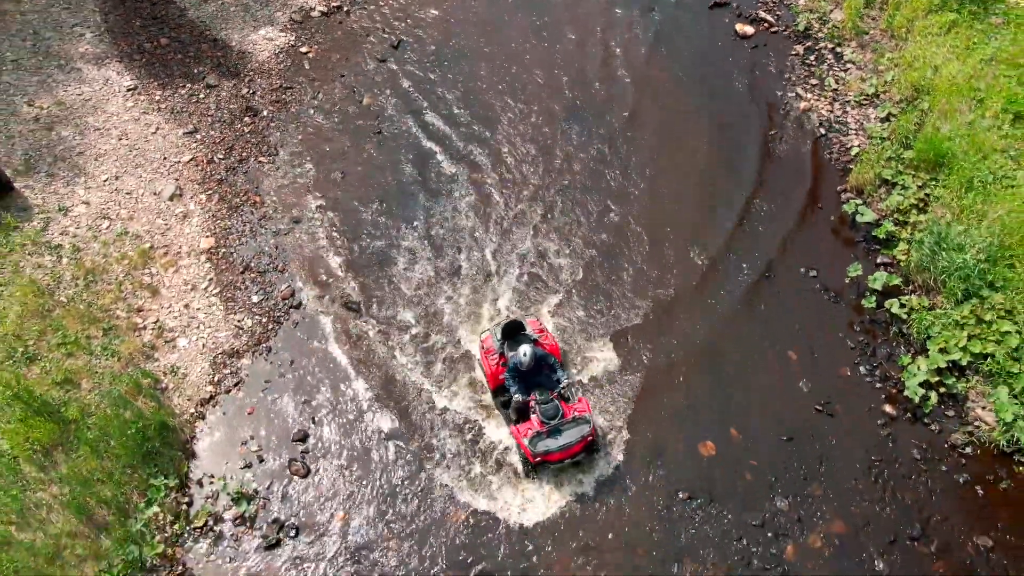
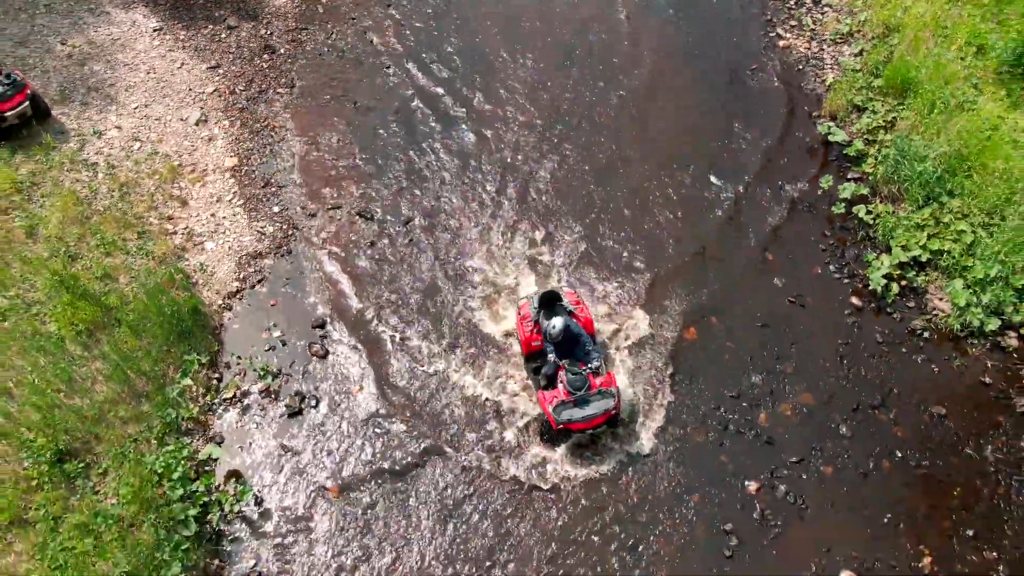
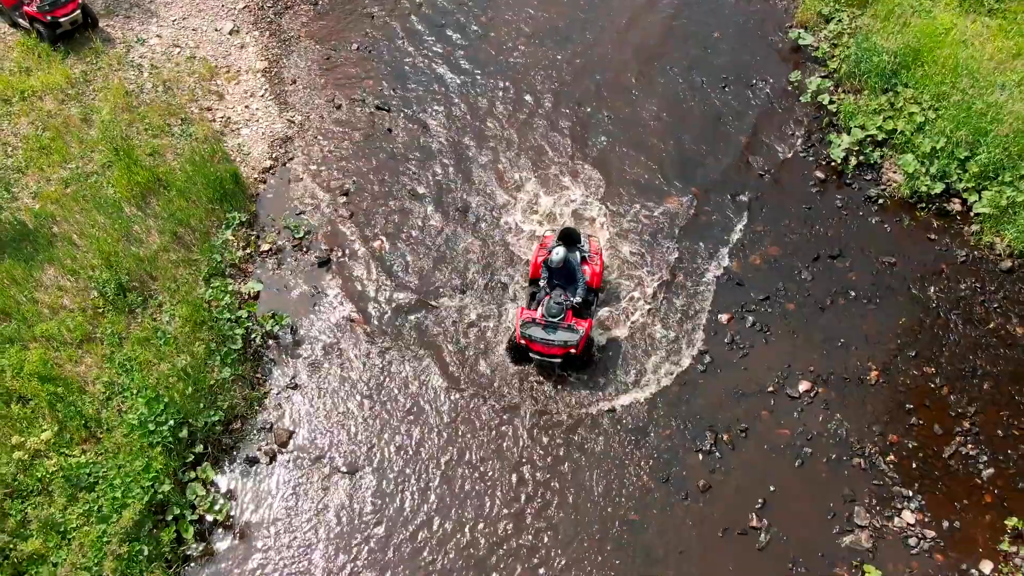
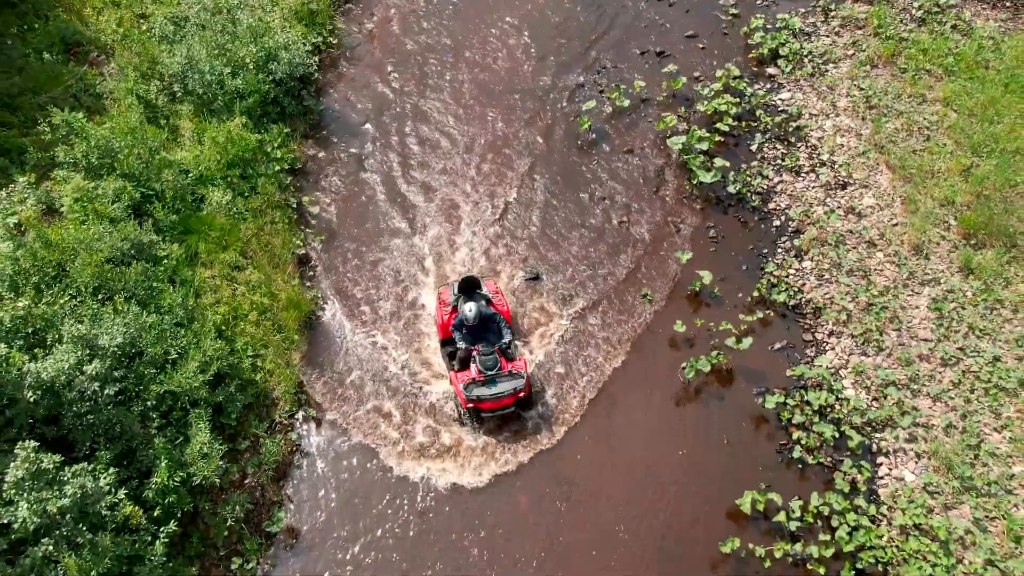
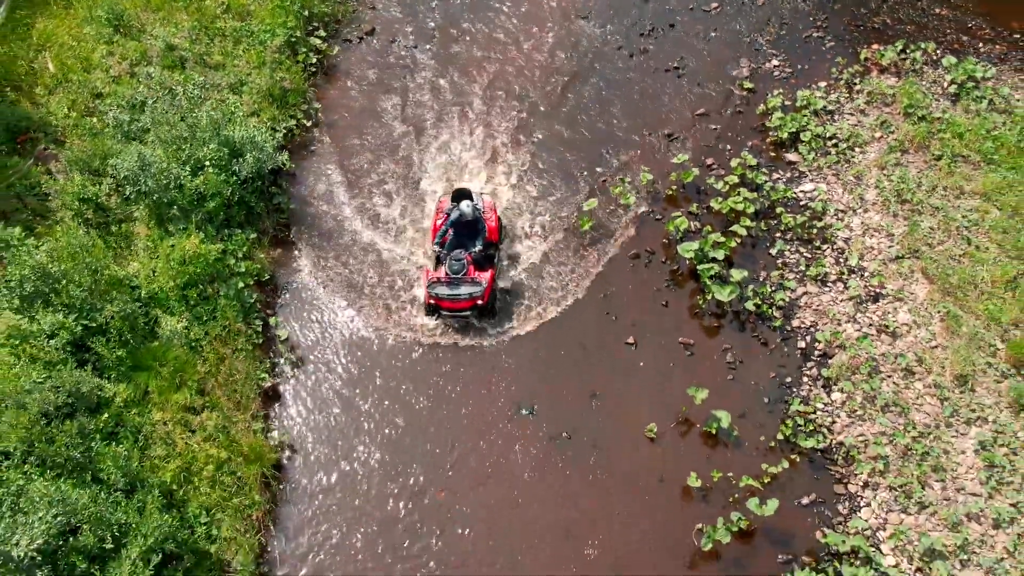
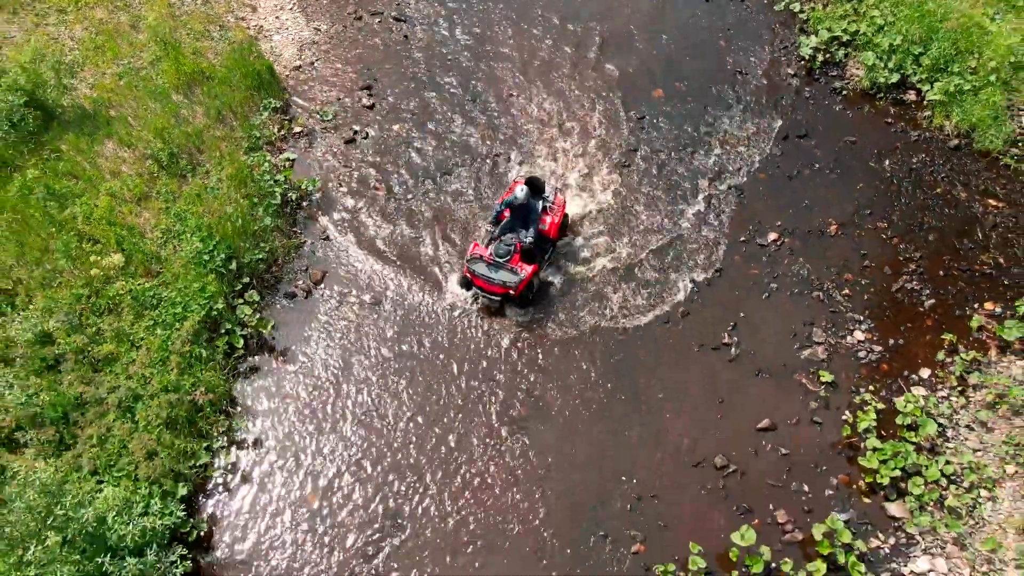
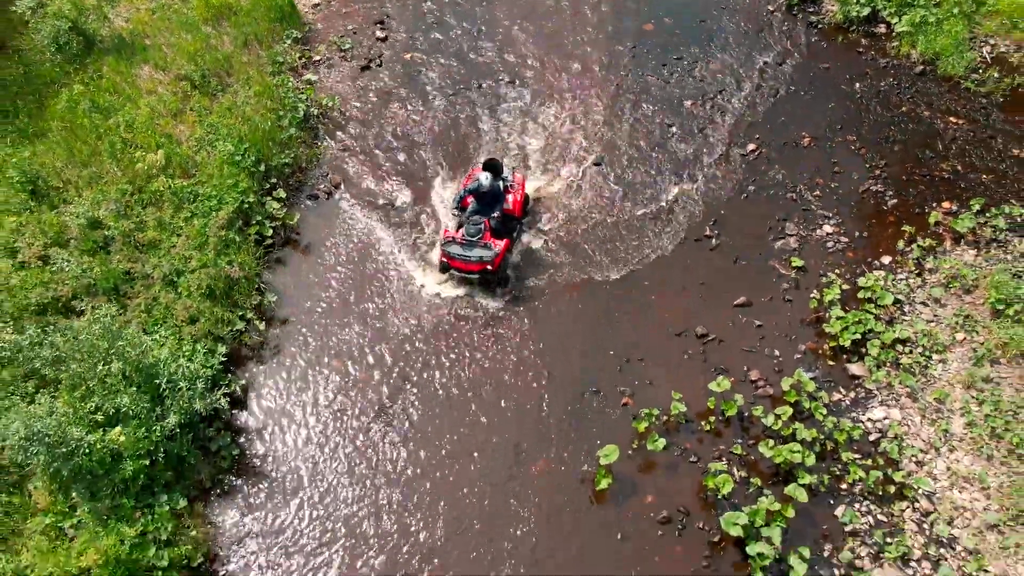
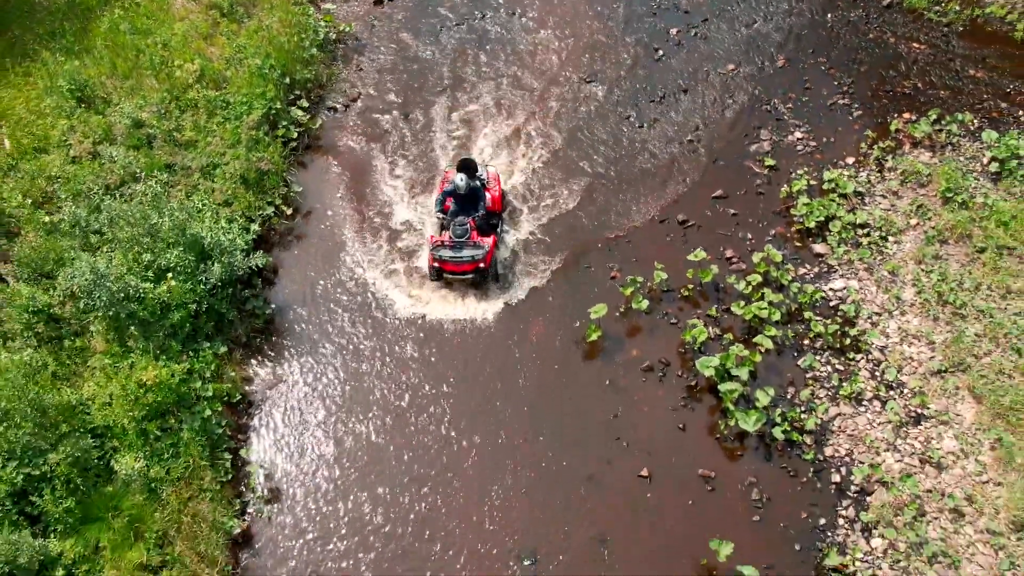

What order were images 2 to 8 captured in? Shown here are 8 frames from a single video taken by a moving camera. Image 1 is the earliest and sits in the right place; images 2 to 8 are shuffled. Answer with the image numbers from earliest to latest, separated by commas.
2, 3, 6, 7, 8, 5, 4
